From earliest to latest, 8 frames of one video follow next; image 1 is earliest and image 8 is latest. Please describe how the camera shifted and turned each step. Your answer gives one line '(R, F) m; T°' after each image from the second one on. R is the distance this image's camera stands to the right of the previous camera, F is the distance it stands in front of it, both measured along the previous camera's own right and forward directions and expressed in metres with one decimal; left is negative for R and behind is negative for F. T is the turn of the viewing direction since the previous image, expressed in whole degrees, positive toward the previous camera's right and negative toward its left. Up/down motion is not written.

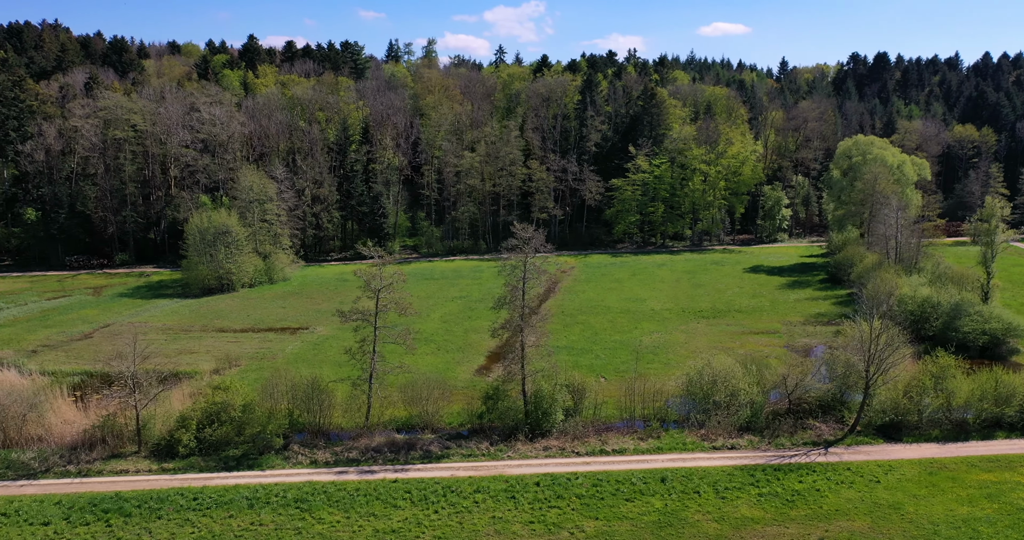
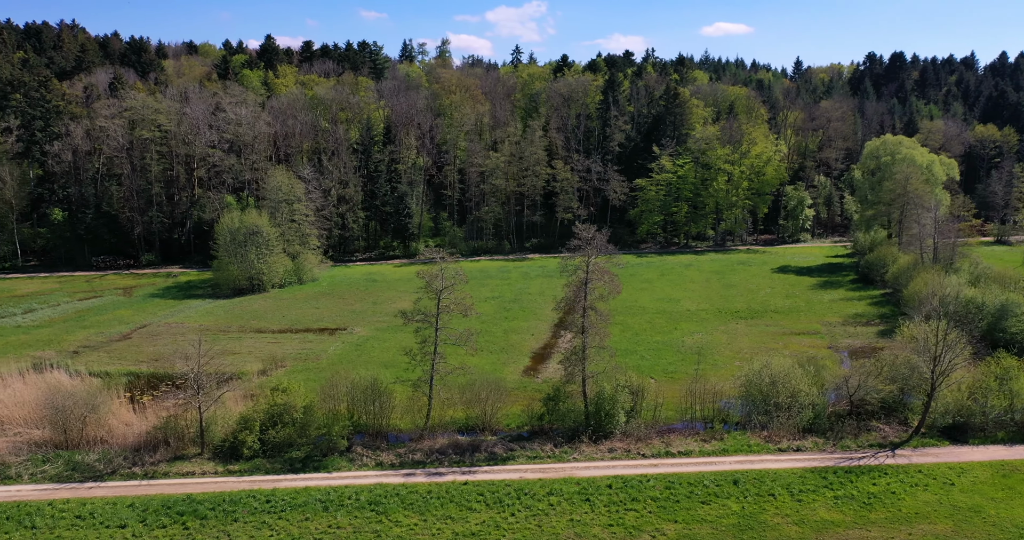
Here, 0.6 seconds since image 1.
(-2.2, +0.2) m; 0°
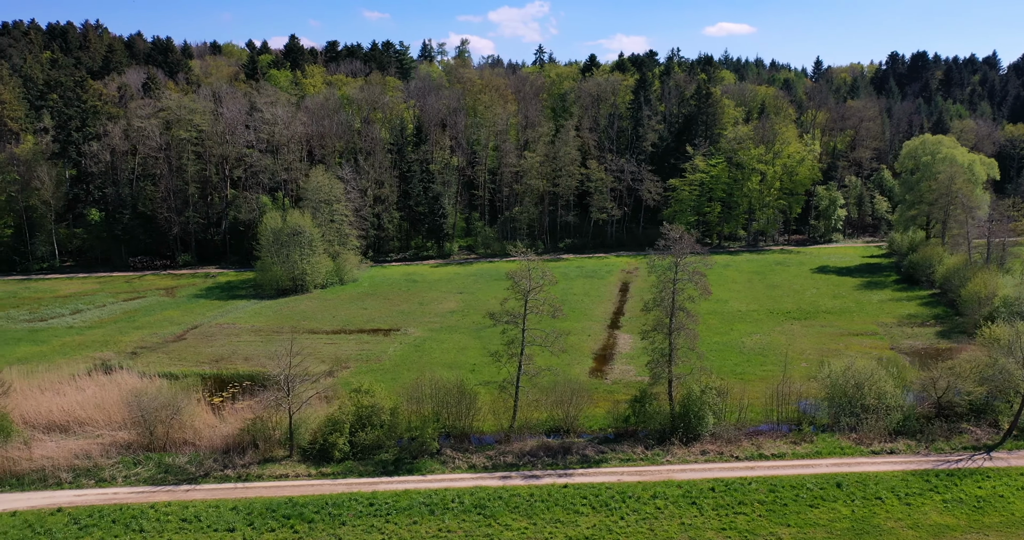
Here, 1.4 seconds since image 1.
(-3.0, +0.2) m; 0°
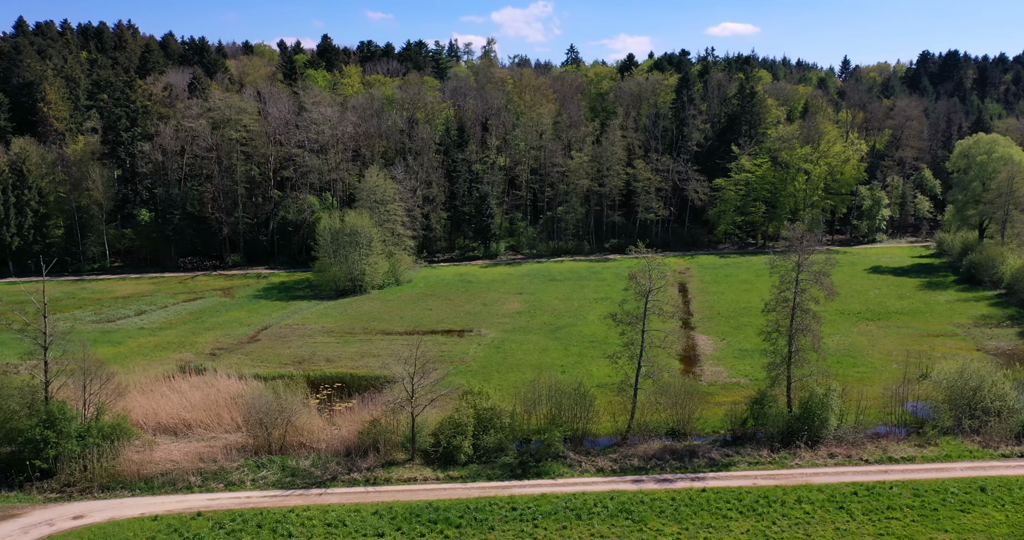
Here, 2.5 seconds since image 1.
(-4.1, +0.3) m; 0°
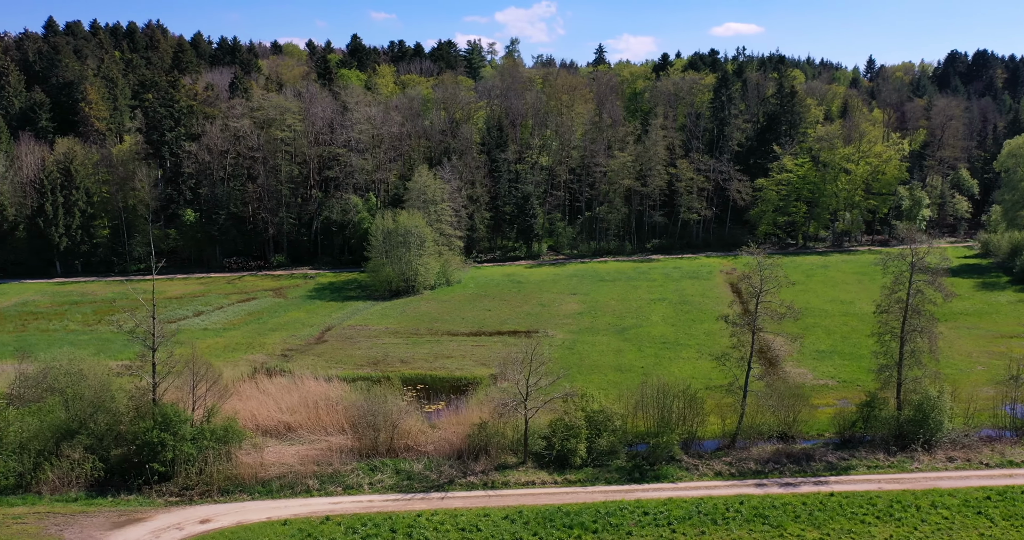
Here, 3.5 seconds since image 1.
(-3.7, +0.3) m; 0°
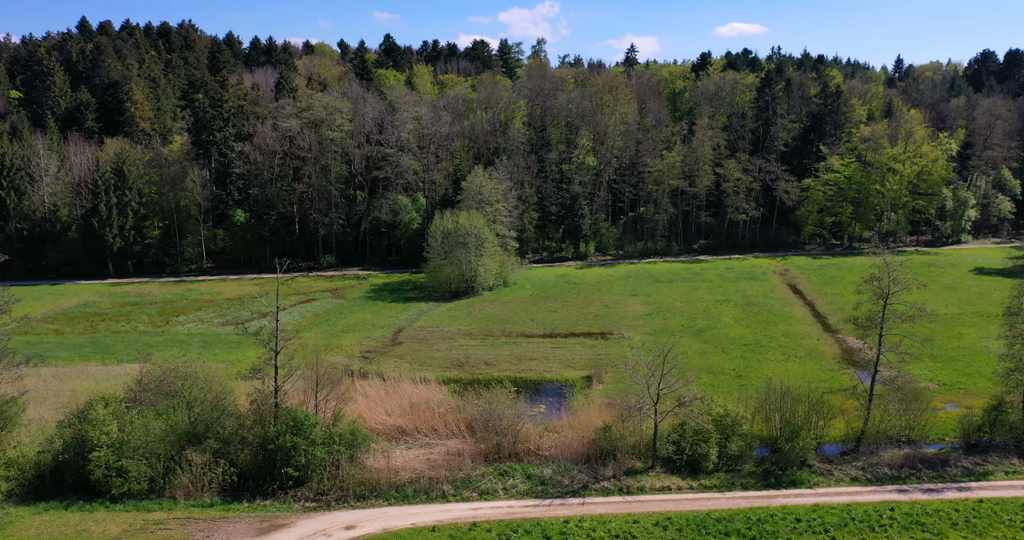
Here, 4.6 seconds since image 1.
(-4.1, +0.4) m; 0°
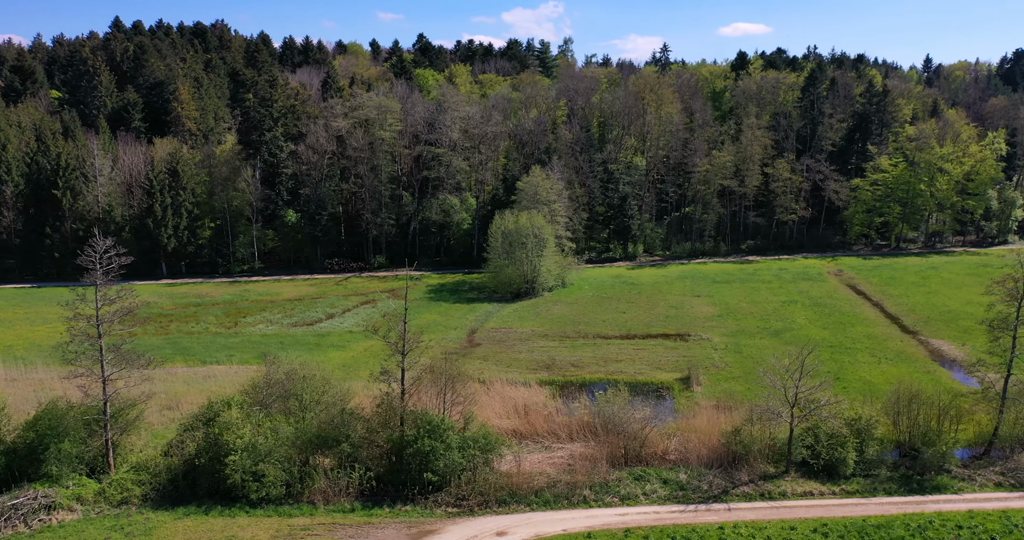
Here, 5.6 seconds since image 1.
(-4.1, +0.4) m; 0°
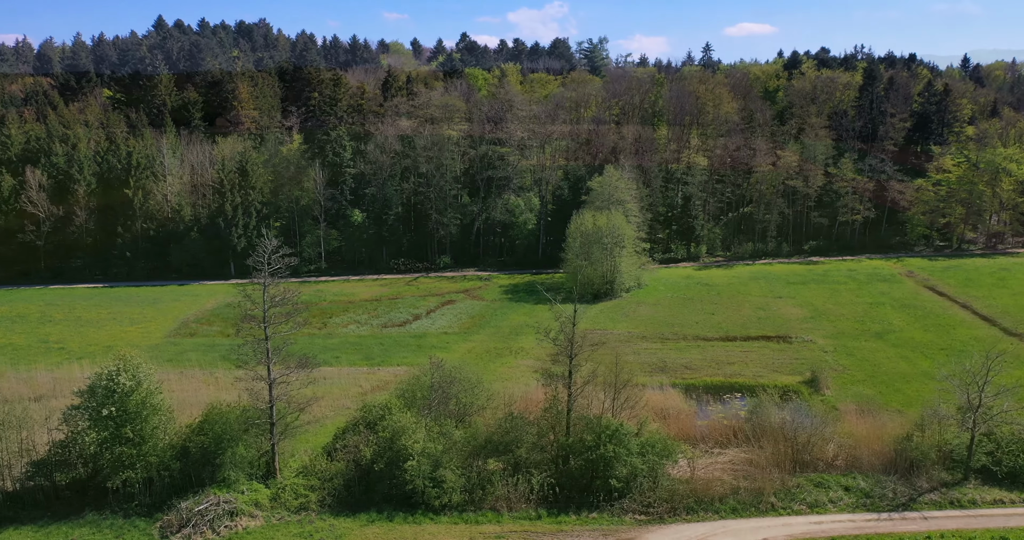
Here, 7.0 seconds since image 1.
(-5.3, +0.6) m; 0°
